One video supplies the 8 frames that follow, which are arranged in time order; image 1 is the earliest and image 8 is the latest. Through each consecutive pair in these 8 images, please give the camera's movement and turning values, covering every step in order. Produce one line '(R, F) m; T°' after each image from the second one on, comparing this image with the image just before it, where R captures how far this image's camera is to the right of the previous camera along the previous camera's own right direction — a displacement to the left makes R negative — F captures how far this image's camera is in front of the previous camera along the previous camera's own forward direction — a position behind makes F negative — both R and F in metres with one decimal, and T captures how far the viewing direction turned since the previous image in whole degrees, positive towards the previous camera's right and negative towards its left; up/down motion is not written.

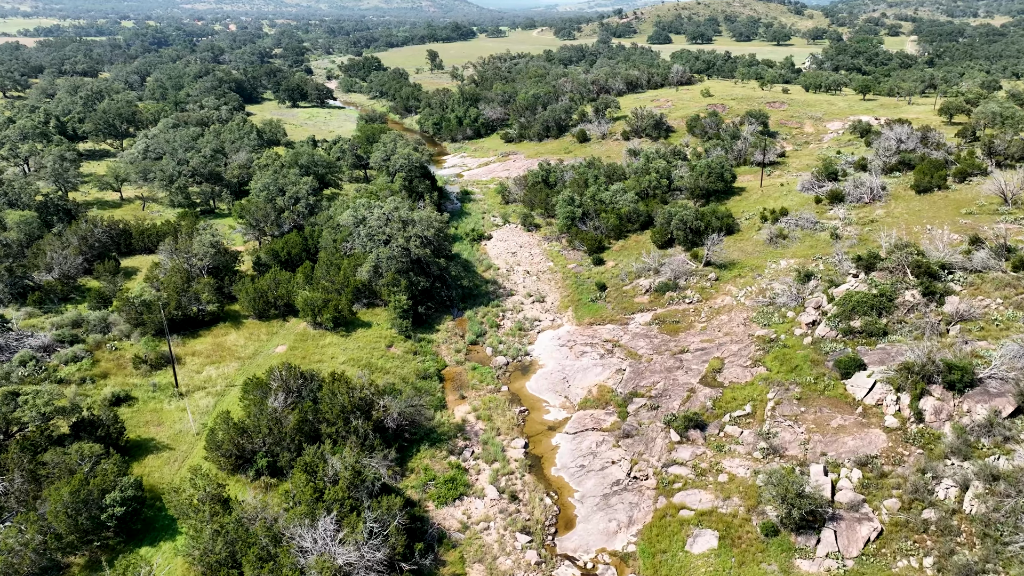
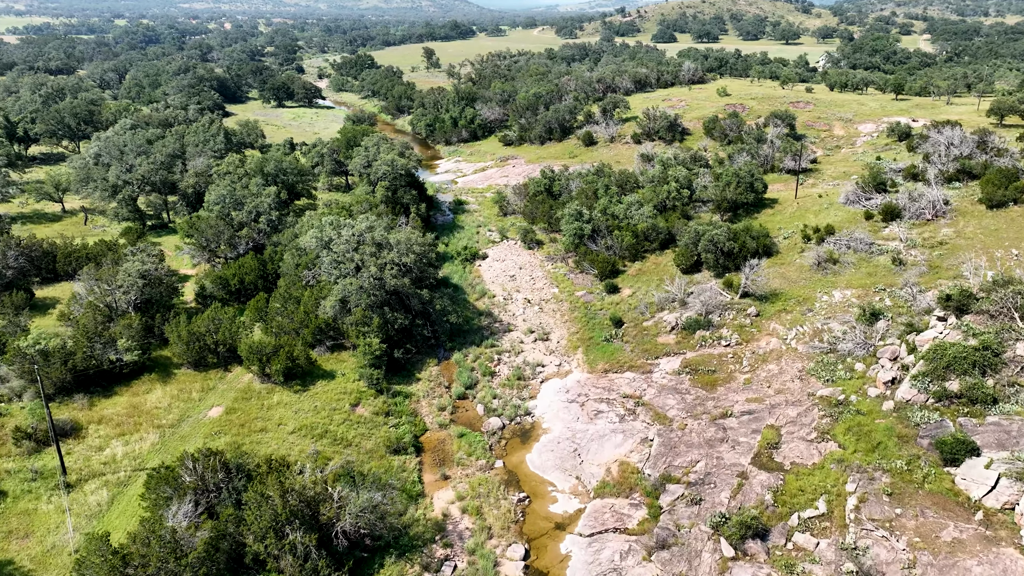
(+0.1, +7.3) m; 0°
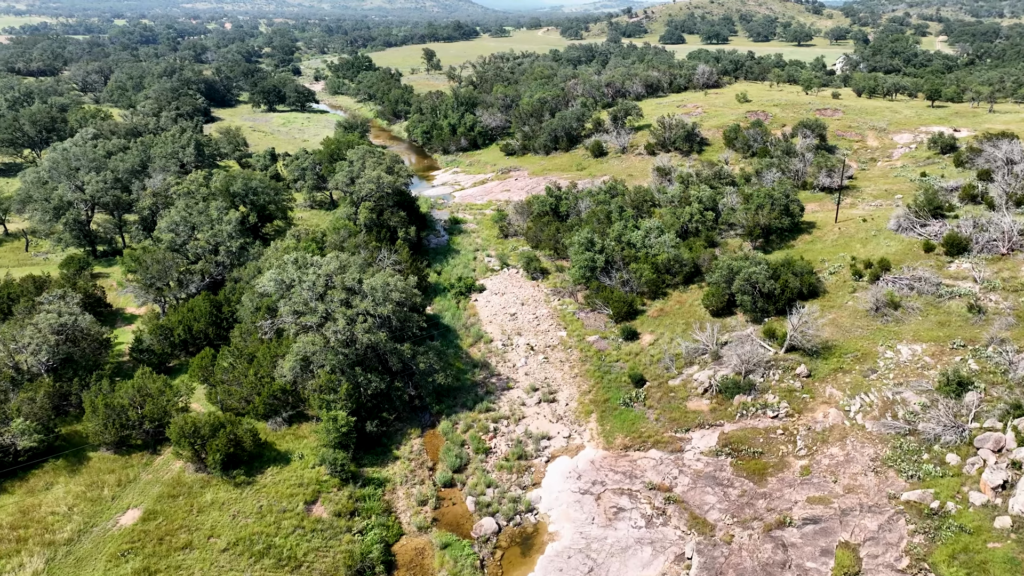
(+0.2, +6.0) m; 0°
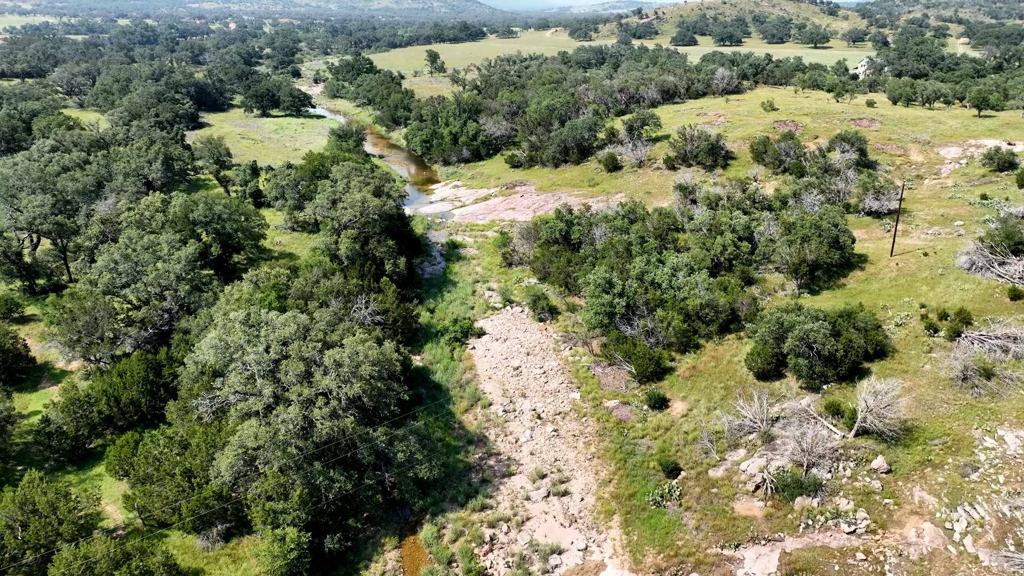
(+0.1, +5.9) m; -1°
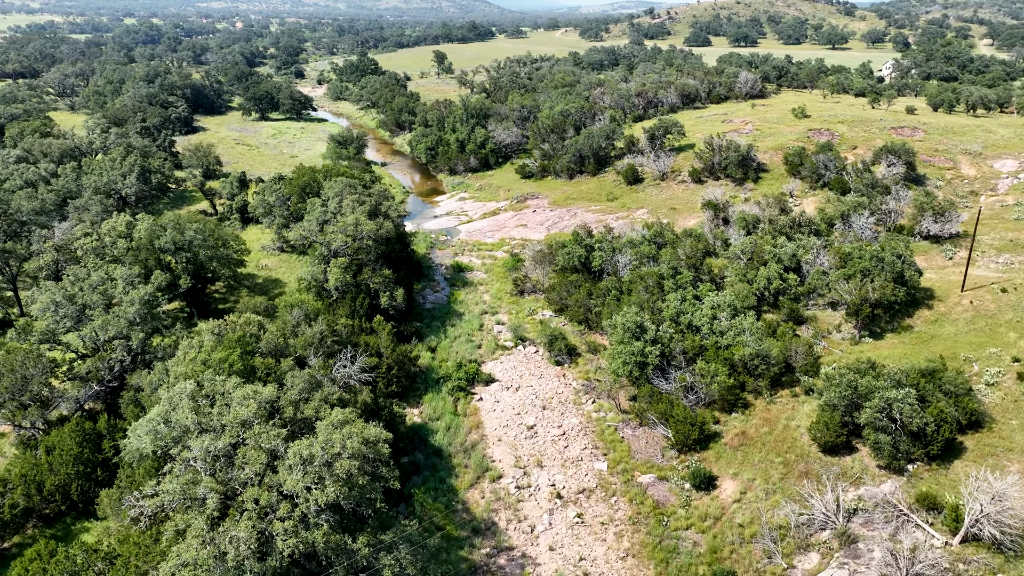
(-0.3, +4.8) m; -1°
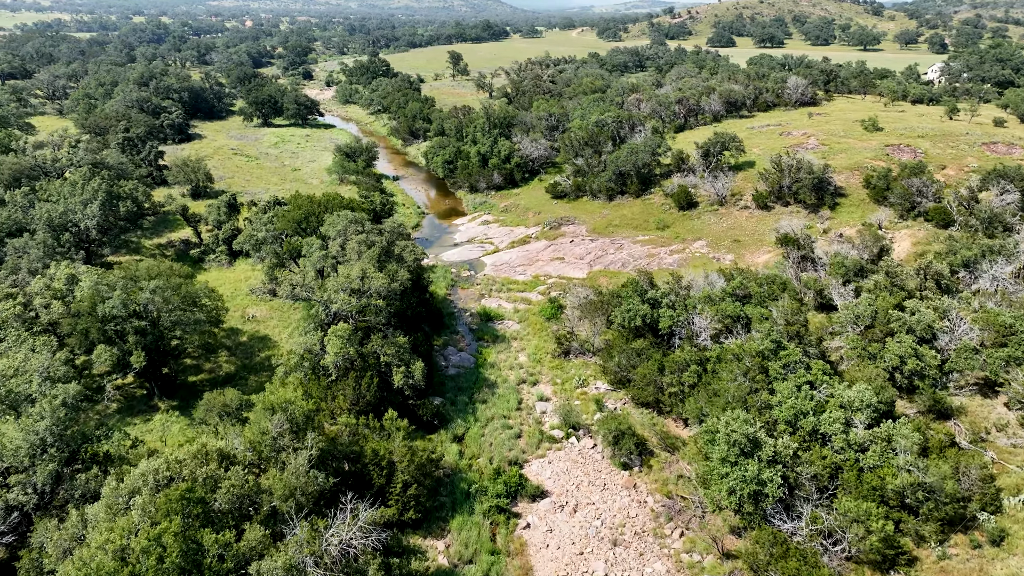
(-1.6, +7.7) m; -1°
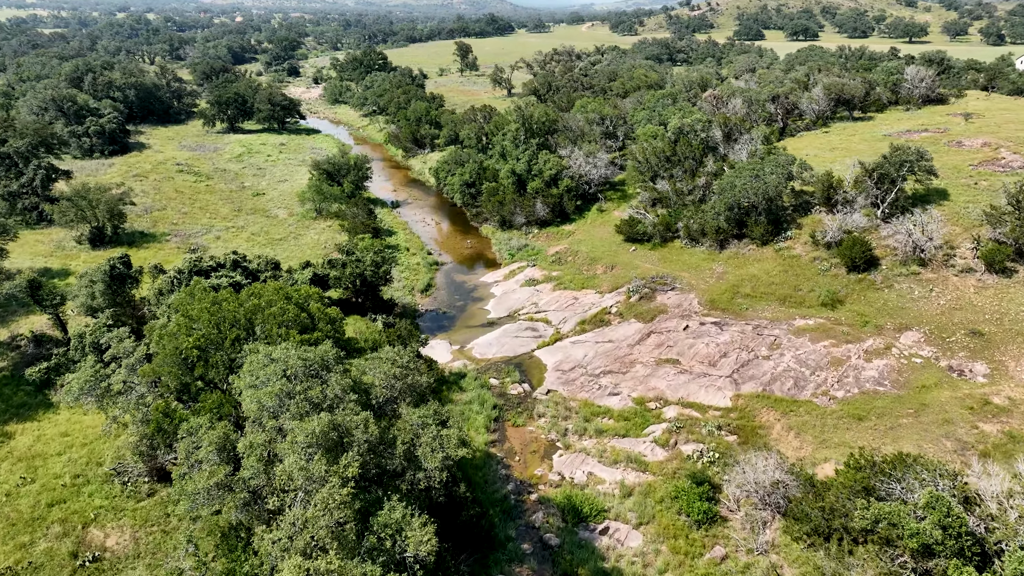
(-3.1, +18.2) m; 0°
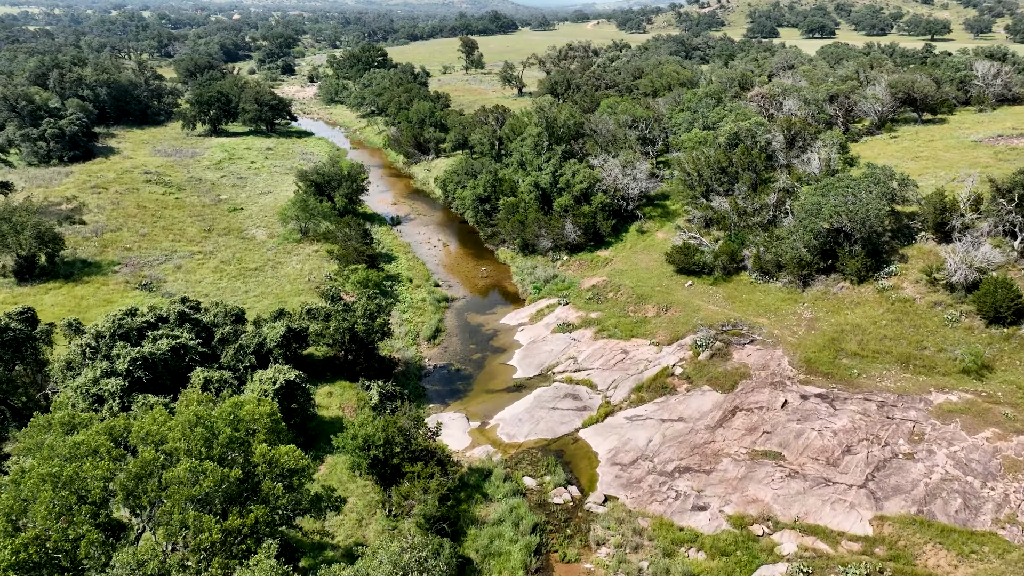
(-1.2, +7.2) m; 0°
